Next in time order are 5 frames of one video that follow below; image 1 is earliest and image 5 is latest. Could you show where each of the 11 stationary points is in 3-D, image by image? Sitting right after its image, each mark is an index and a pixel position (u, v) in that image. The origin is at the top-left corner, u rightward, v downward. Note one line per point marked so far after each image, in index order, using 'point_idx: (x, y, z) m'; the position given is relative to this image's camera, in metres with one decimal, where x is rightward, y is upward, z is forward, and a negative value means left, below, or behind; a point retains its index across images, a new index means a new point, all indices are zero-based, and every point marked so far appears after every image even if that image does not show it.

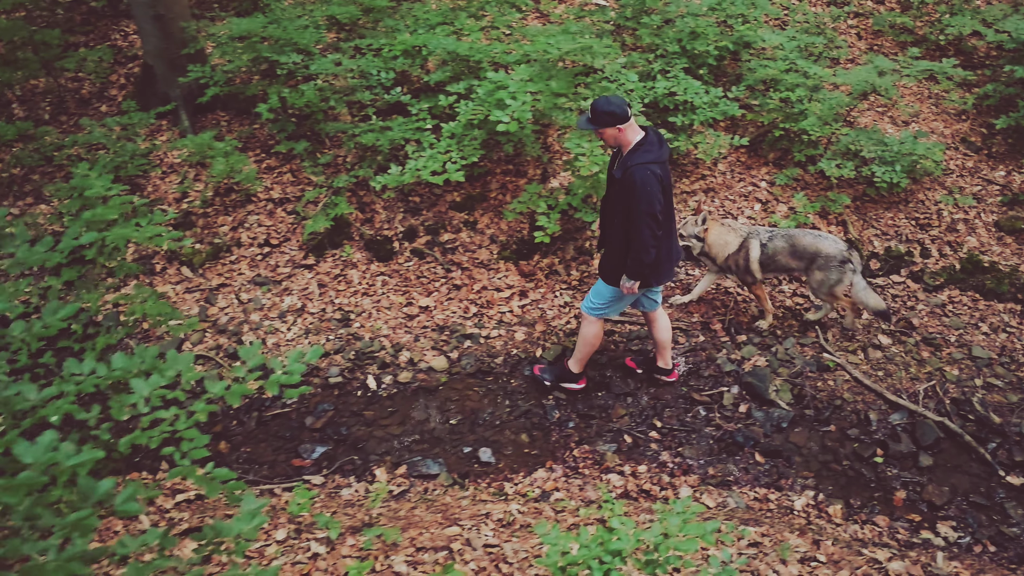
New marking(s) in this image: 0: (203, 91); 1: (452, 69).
0: (-2.1, +1.3, +6.3) m
1: (-0.4, +1.3, +5.6) m
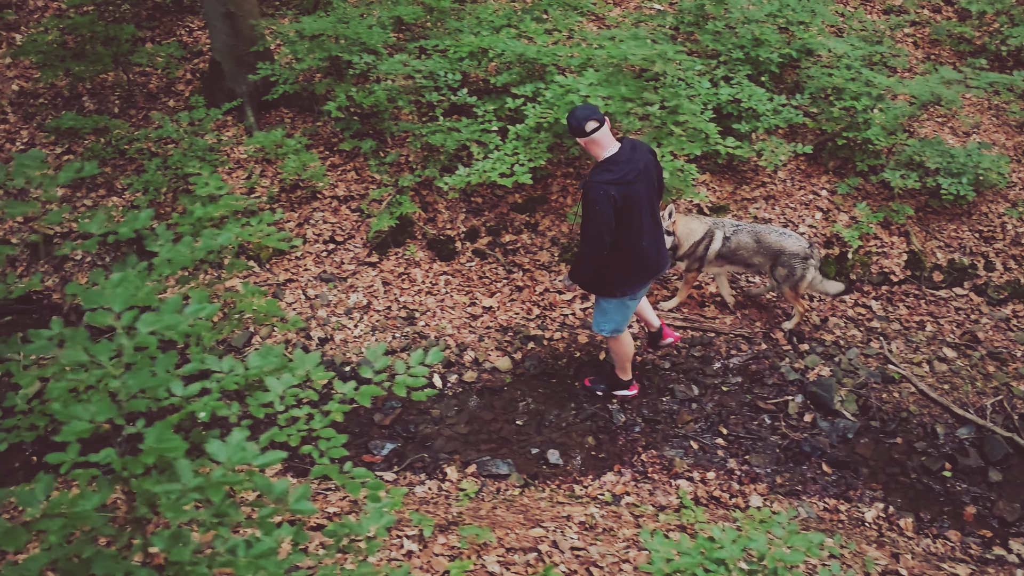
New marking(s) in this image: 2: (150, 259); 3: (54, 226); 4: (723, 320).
0: (-1.7, +1.4, +6.4) m
1: (0.0, +1.3, +5.7) m
2: (-2.1, +0.2, +5.5) m
3: (-2.7, +0.4, +5.6) m
4: (+1.2, -0.2, +5.4) m
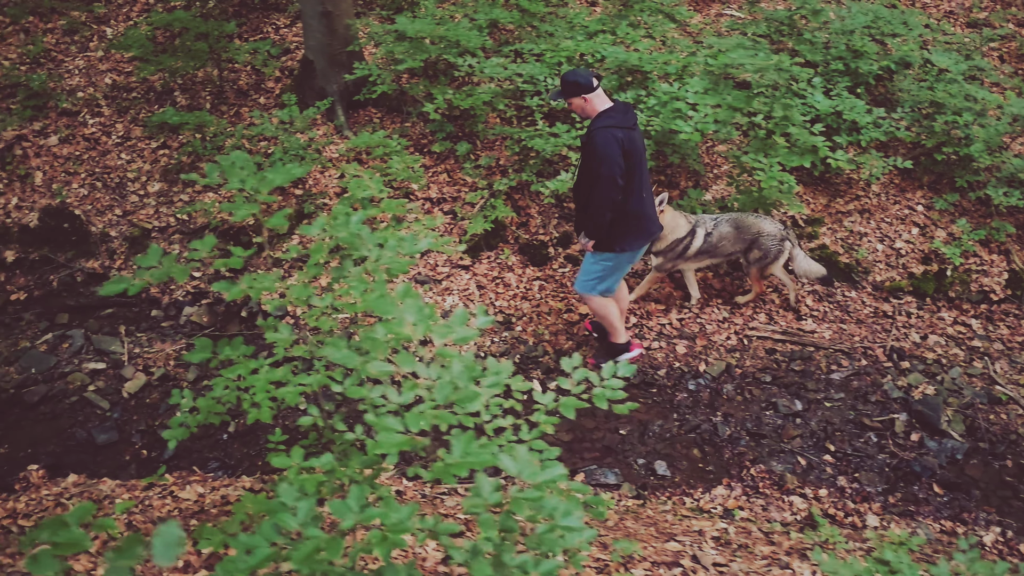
0: (-1.0, +1.4, +6.4) m
1: (+0.6, +1.3, +5.6) m
2: (-1.5, +0.2, +5.6) m
3: (-2.2, +0.4, +5.7) m
4: (+1.8, -0.3, +5.4) m
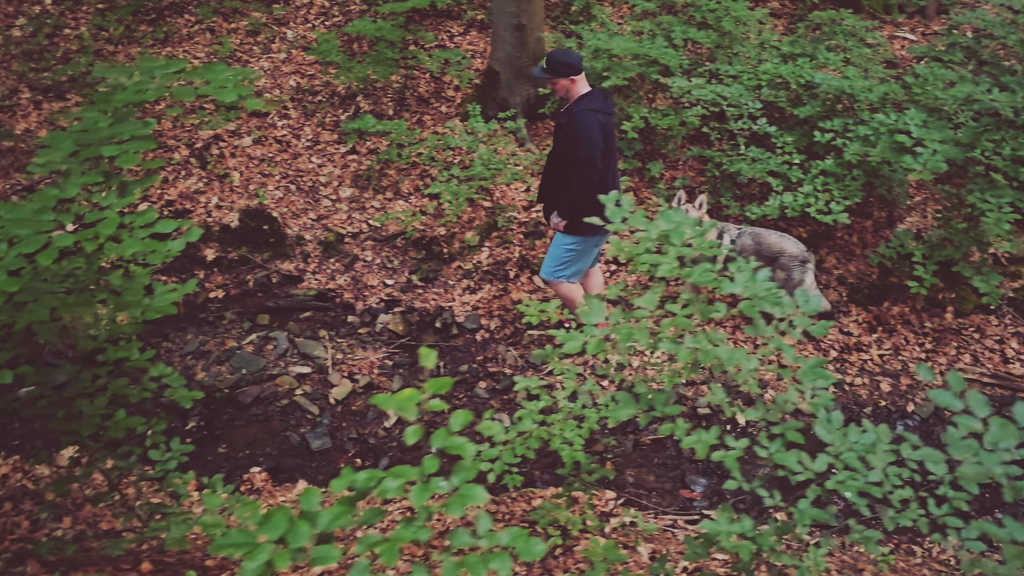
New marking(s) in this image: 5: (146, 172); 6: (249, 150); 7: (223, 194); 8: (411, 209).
0: (+0.2, +1.3, +6.4) m
1: (+1.8, +1.1, +5.5) m
2: (-0.4, +0.1, +5.6) m
3: (-1.0, +0.4, +5.8) m
4: (+2.8, -0.5, +5.2) m
5: (-2.3, +0.7, +5.8) m
6: (-1.7, +0.9, +6.1) m
7: (-1.8, +0.6, +5.8) m
8: (-0.6, +0.5, +5.9) m
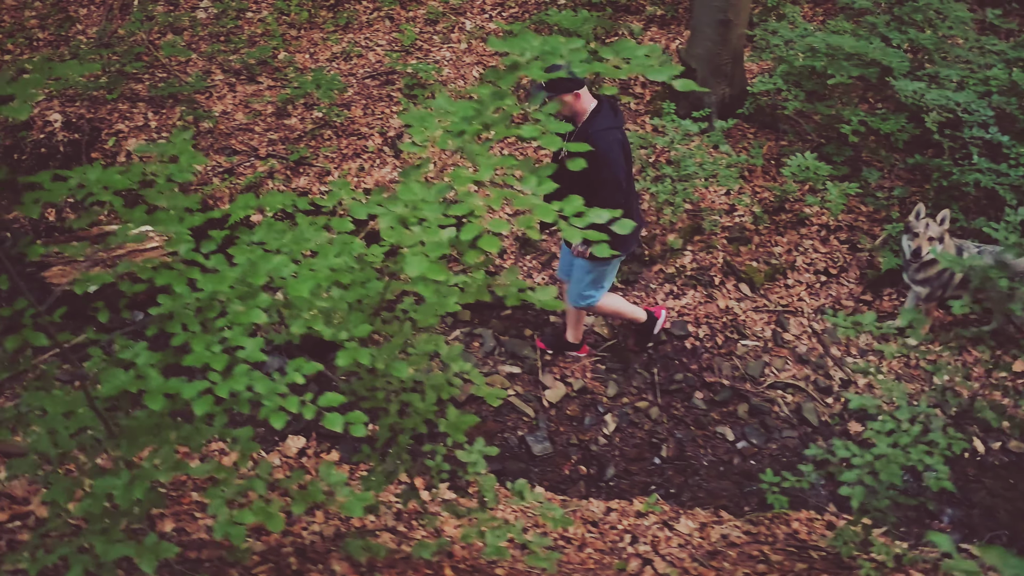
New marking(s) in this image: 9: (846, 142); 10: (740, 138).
0: (+1.5, +1.2, +6.2) m
1: (+3.0, +0.9, +5.2) m
2: (+0.7, +0.1, +5.4) m
3: (+0.2, +0.4, +5.6) m
4: (+3.9, -0.7, +4.7) m
5: (-1.0, +0.8, +5.8) m
6: (-0.5, +0.9, +6.0) m
7: (-0.6, +0.6, +5.7) m
8: (+0.6, +0.5, +5.7) m
9: (+2.0, +0.9, +5.7) m
10: (+1.5, +1.0, +6.2) m
